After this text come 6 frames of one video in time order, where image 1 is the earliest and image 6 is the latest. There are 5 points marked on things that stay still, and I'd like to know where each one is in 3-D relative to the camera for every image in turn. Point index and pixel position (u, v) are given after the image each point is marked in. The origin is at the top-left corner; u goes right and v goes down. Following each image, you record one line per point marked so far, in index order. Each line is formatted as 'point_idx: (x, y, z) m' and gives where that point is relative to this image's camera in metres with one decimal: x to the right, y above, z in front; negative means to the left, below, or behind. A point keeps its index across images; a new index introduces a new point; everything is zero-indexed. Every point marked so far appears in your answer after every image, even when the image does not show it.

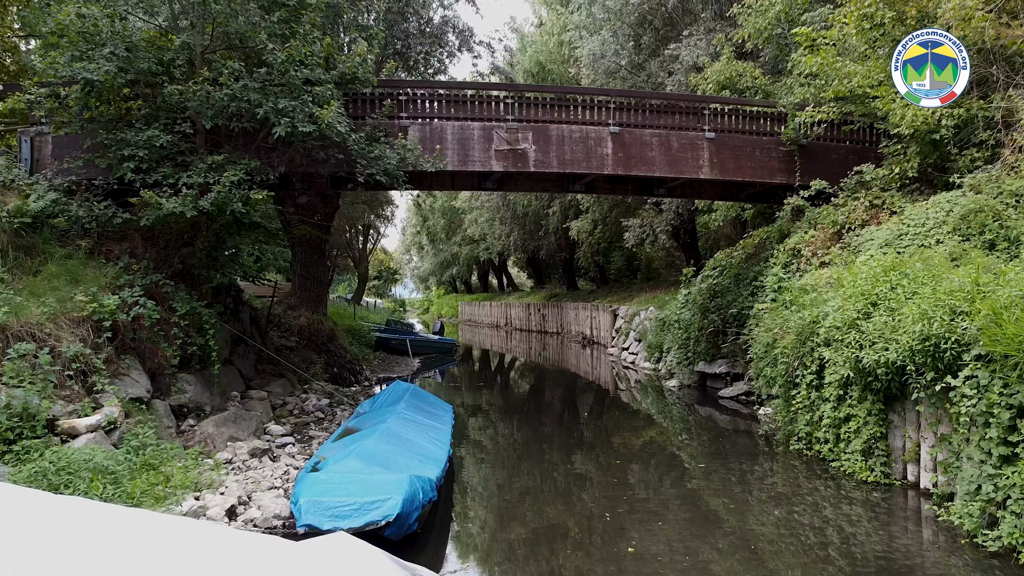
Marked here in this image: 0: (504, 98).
0: (-0.1, +1.9, +9.5) m
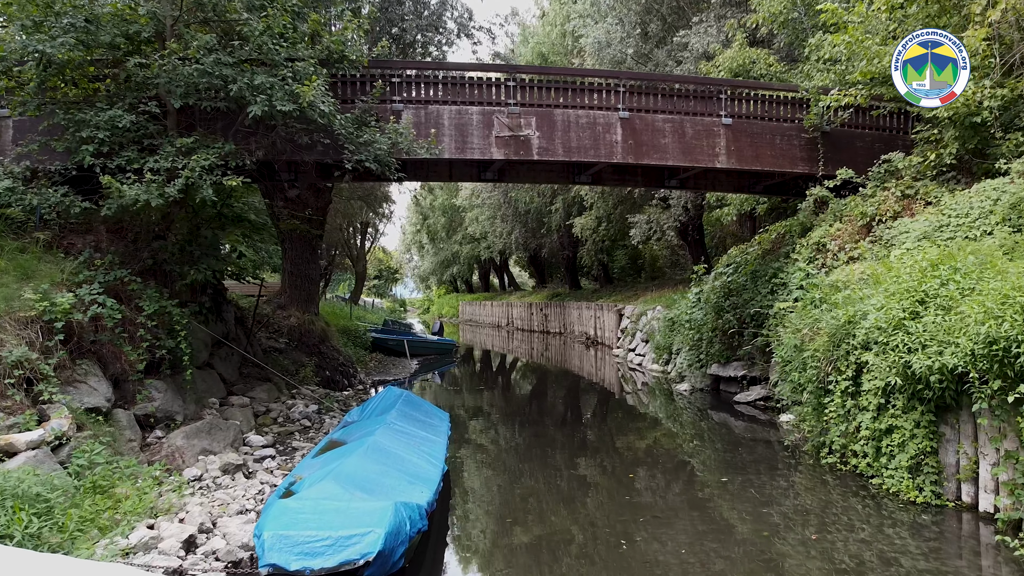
0: (-0.1, +2.0, +8.8) m
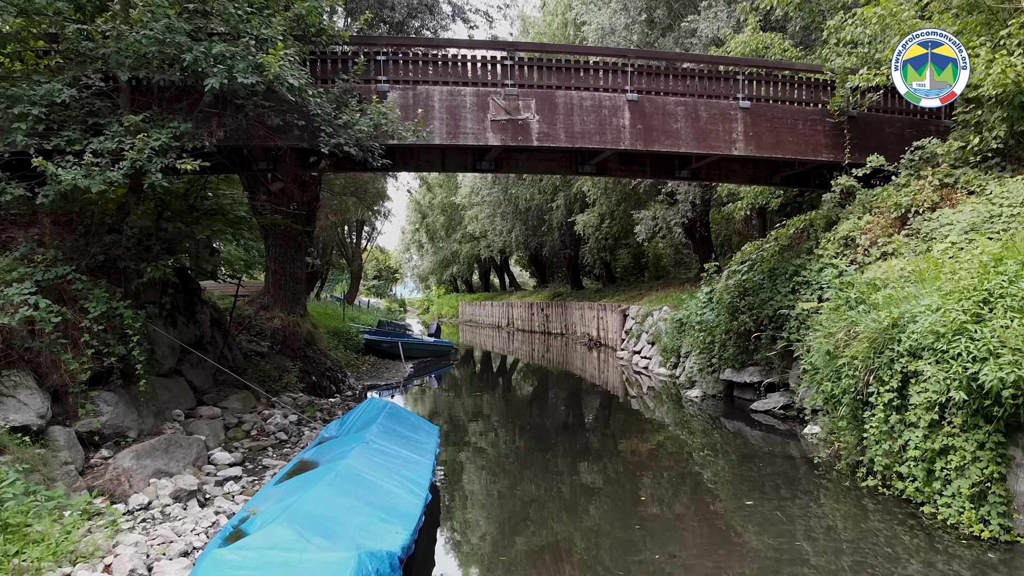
0: (-0.1, +2.0, +8.0) m
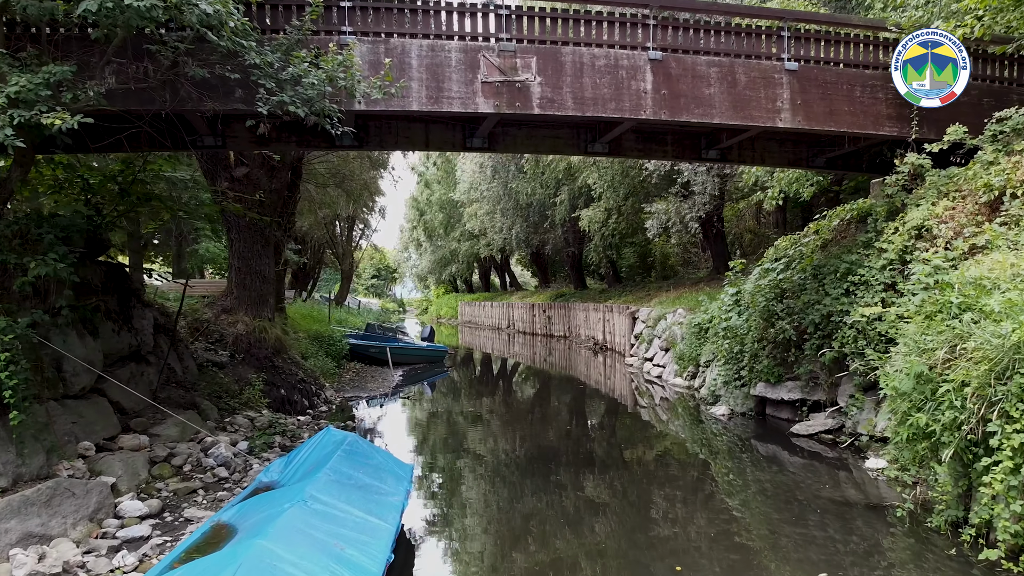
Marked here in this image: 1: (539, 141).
0: (-0.1, +2.0, +6.5) m
1: (+0.2, +1.3, +7.9) m
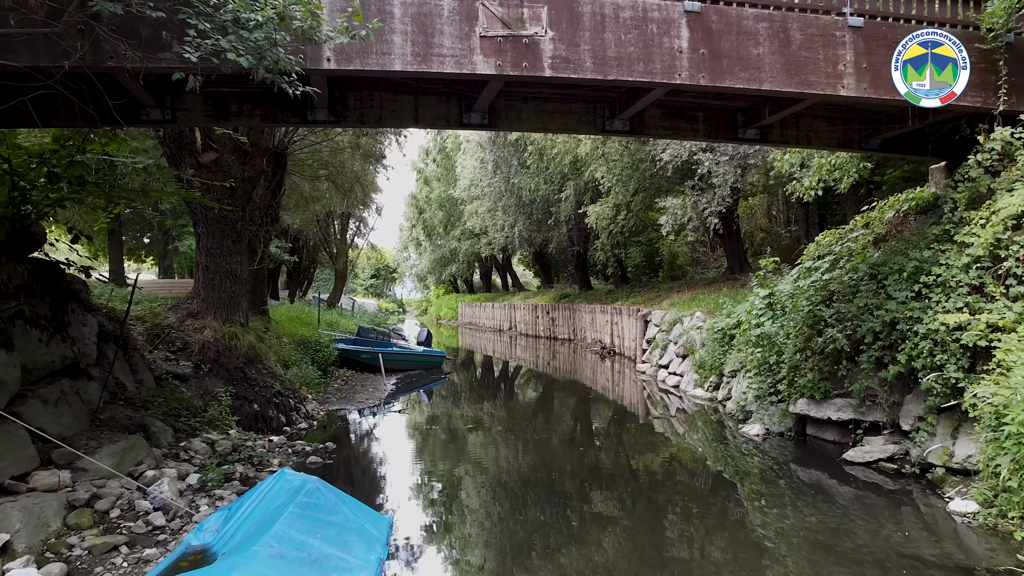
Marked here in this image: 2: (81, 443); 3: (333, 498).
0: (-0.1, +1.9, +5.3) m
1: (+0.3, +1.2, +6.7) m
2: (-2.7, -1.0, +5.9) m
3: (-0.8, -0.9, +4.2) m
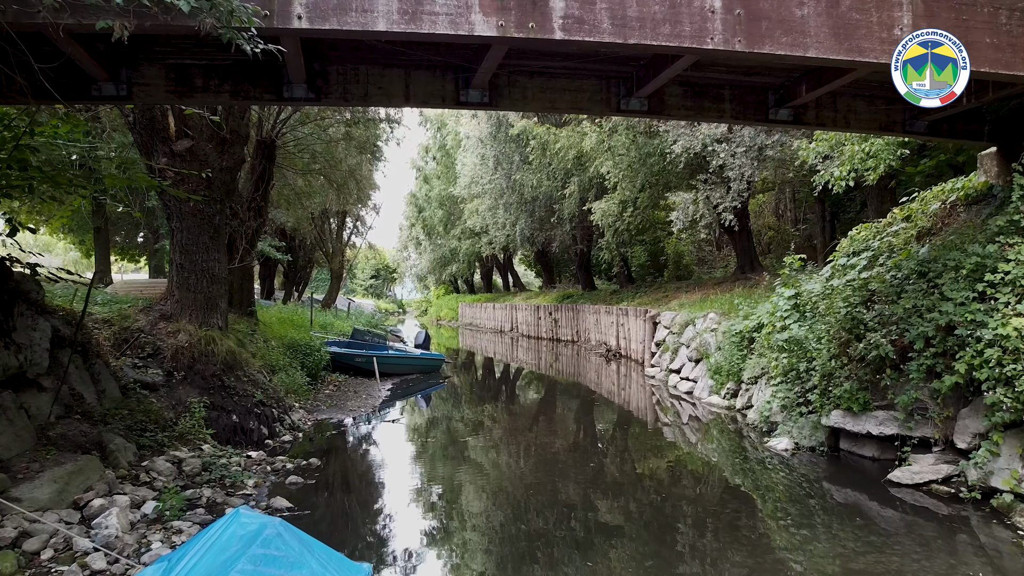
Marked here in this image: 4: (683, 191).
0: (-0.1, +1.9, +4.5) m
1: (+0.3, +1.2, +5.9) m
2: (-2.7, -1.0, +5.1) m
3: (-0.8, -0.9, +3.4) m
4: (+2.9, +1.6, +15.6) m
